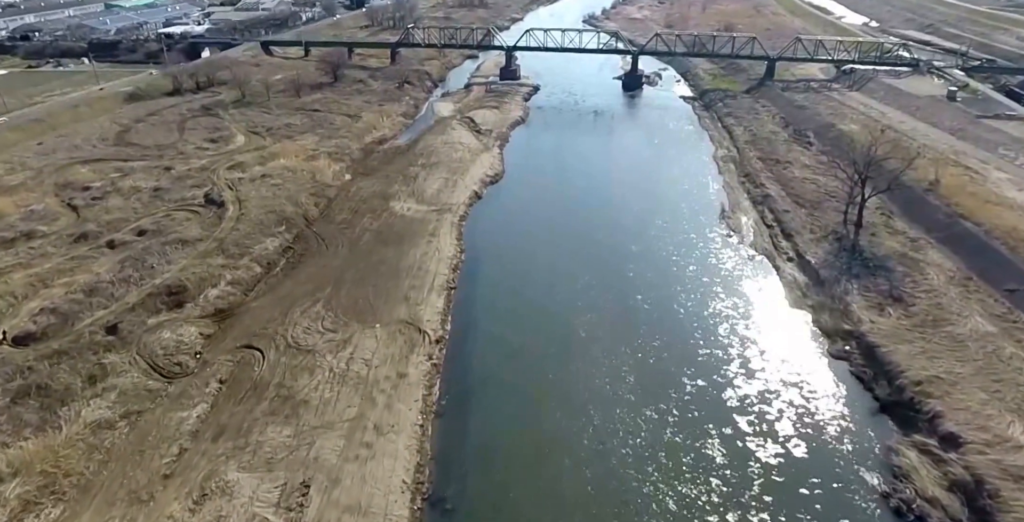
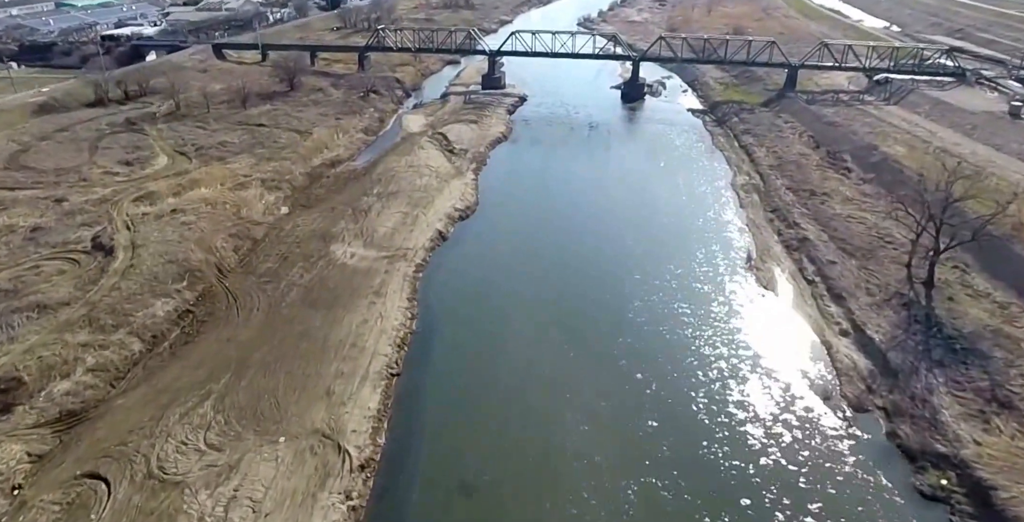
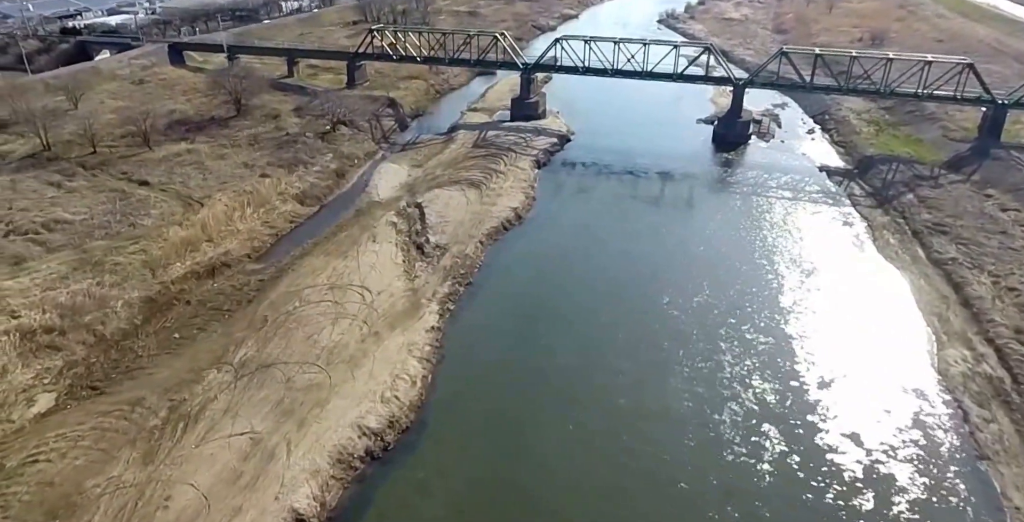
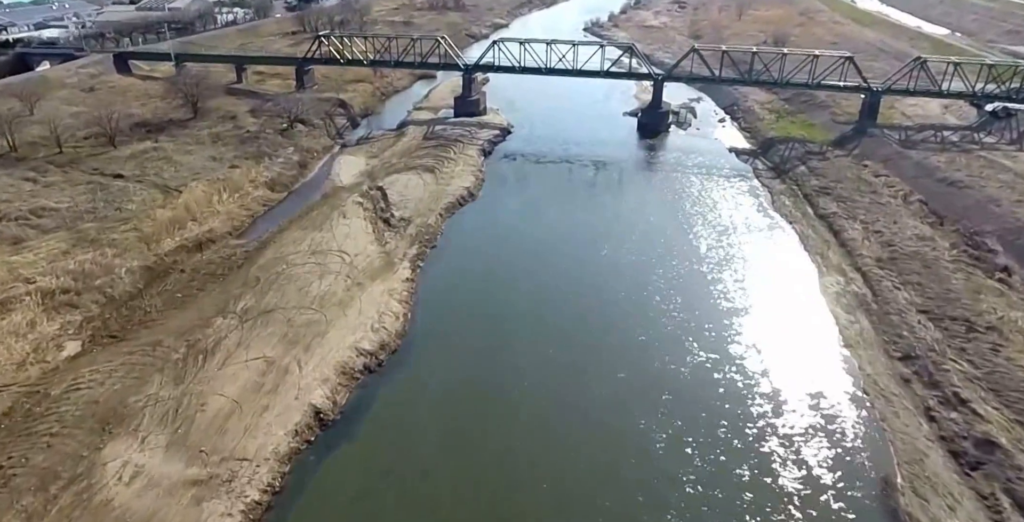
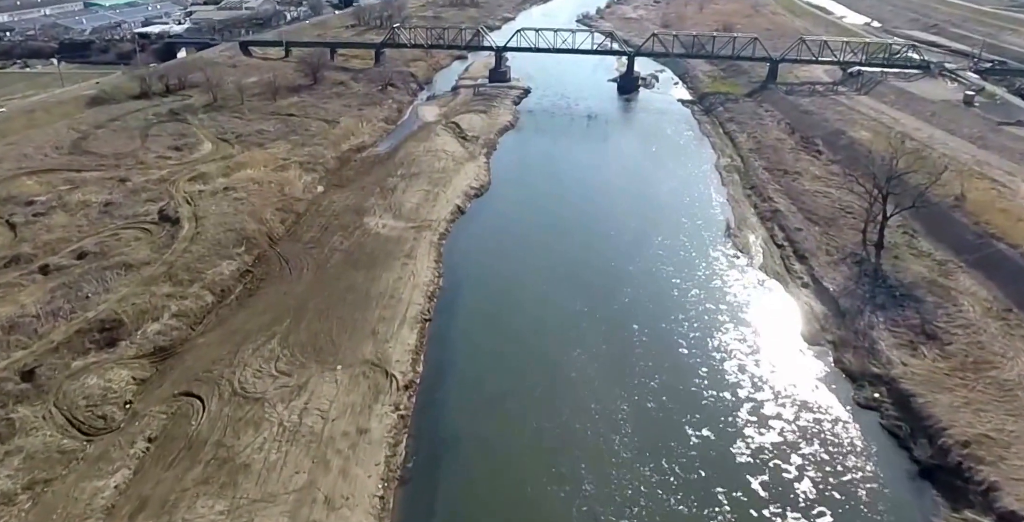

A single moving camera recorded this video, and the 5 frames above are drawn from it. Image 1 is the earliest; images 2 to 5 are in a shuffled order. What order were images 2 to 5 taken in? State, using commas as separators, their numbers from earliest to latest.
5, 2, 4, 3
